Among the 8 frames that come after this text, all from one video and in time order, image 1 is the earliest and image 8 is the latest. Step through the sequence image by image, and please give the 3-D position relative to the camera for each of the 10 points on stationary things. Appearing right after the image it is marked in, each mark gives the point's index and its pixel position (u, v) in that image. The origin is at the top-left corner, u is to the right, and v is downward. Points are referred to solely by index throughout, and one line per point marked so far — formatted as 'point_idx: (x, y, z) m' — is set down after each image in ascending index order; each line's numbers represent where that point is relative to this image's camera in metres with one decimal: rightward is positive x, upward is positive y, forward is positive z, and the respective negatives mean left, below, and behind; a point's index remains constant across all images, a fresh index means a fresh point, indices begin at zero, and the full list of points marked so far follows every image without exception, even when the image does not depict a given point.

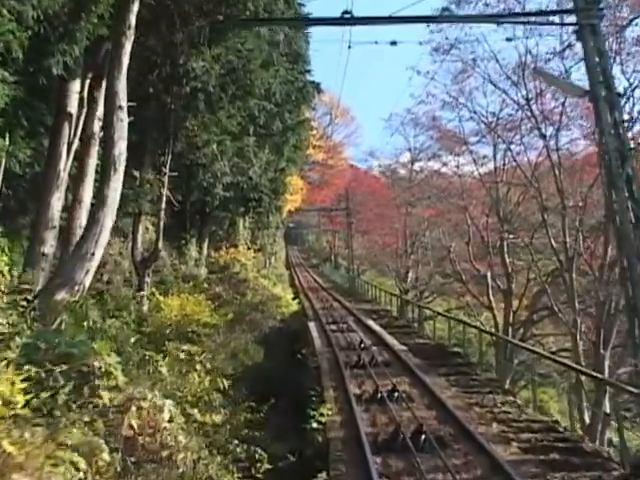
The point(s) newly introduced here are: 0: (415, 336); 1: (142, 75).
0: (+1.6, -1.7, +15.4) m
1: (-3.5, +3.2, +17.2) m
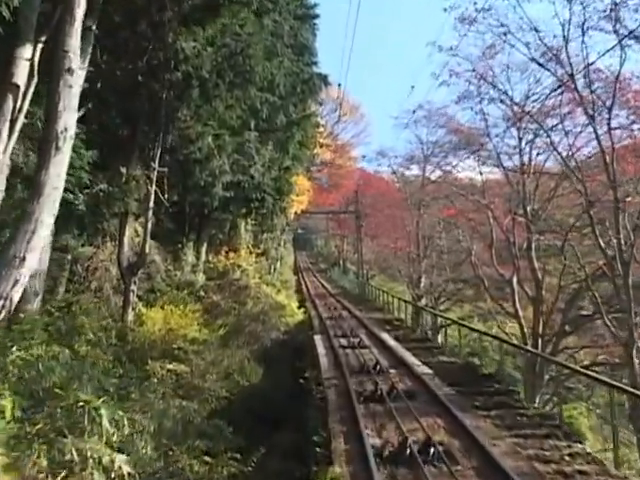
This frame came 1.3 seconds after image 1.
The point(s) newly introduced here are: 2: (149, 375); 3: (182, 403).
0: (+1.7, -1.7, +13.5) m
1: (-3.3, +3.2, +15.4) m
2: (-2.4, -1.9, +12.2) m
3: (-1.7, -2.0, +10.8) m
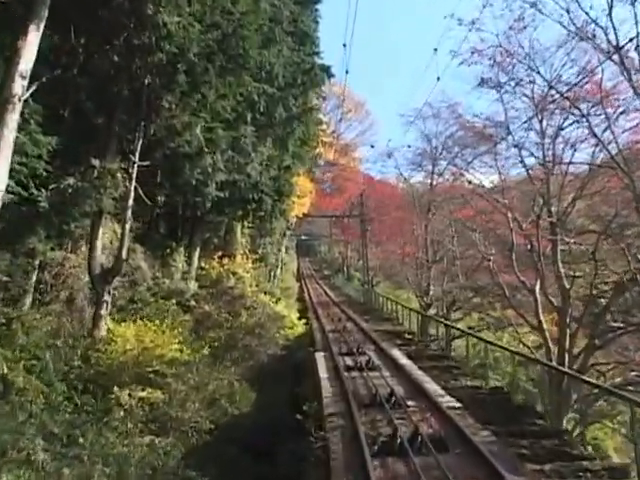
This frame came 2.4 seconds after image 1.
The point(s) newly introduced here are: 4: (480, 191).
0: (+1.8, -1.7, +11.6) m
1: (-3.3, +3.1, +13.6) m
2: (-2.4, -2.0, +10.3) m
3: (-1.7, -2.1, +8.9) m
4: (+3.2, +1.0, +18.4) m
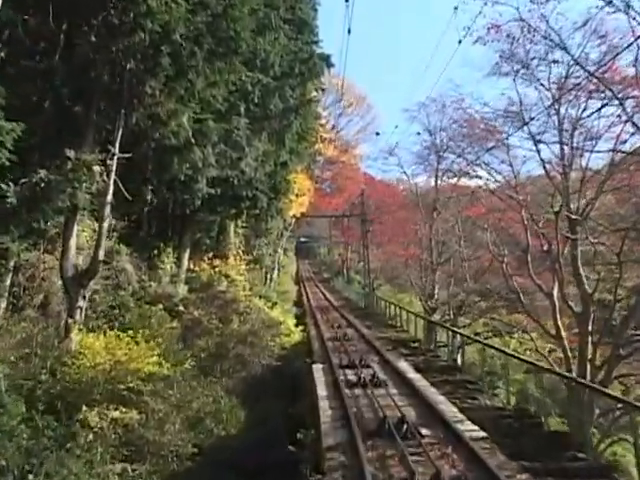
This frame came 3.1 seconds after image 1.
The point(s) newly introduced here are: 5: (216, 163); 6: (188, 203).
0: (+1.7, -1.7, +10.2) m
1: (-3.3, +3.1, +12.2) m
2: (-2.4, -1.9, +8.9) m
3: (-1.7, -2.0, +7.6) m
4: (+3.1, +1.0, +17.1) m
5: (-2.0, +1.5, +17.3) m
6: (-2.7, +0.8, +18.0) m
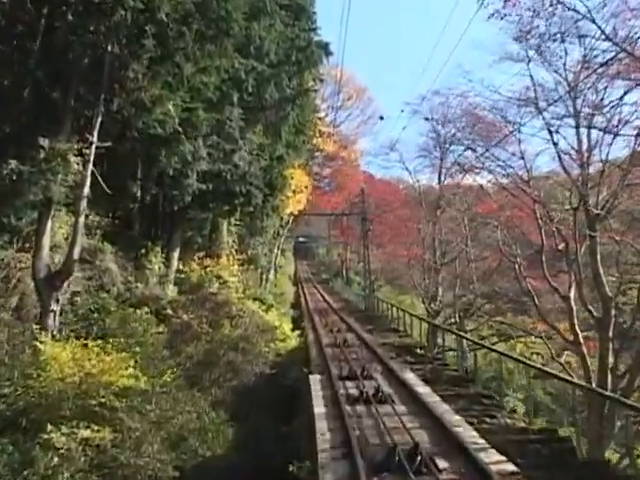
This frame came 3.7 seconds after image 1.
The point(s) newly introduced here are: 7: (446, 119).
0: (+1.7, -1.7, +9.1) m
1: (-3.4, +3.1, +11.1) m
2: (-2.5, -1.9, +7.8) m
3: (-1.8, -2.0, +6.4) m
4: (+3.1, +1.0, +16.0) m
5: (-2.1, +1.5, +16.2) m
6: (-2.7, +0.8, +16.9) m
7: (+2.7, +2.6, +19.4) m
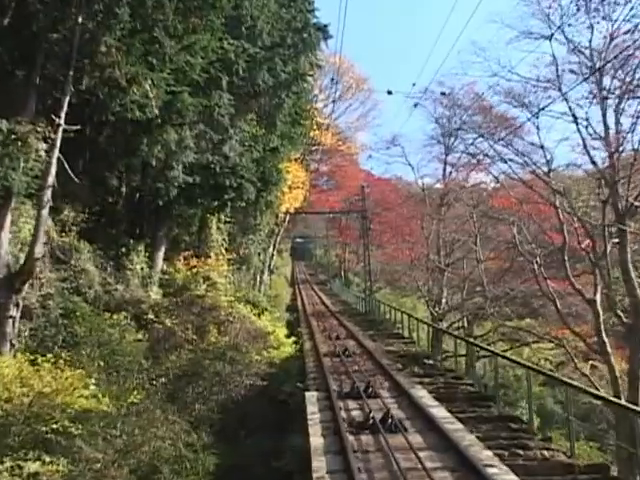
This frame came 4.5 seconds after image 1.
0: (+1.7, -1.6, +7.7) m
1: (-3.4, +3.2, +9.6) m
2: (-2.5, -1.9, +6.3) m
3: (-1.8, -1.9, +5.0) m
4: (+3.1, +1.0, +14.5) m
5: (-2.1, +1.6, +14.7) m
6: (-2.8, +0.8, +15.4) m
7: (+2.7, +2.7, +17.9) m
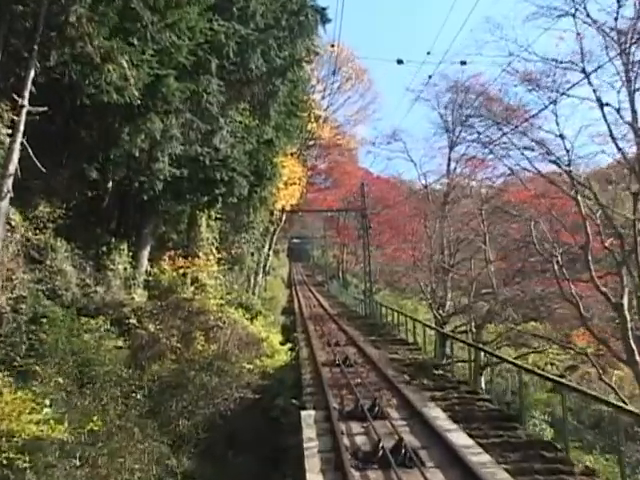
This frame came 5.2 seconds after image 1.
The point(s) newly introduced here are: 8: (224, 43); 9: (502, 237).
0: (+1.7, -1.6, +6.4) m
1: (-3.4, +3.2, +8.4) m
2: (-2.5, -1.8, +5.1) m
3: (-1.8, -1.9, +3.8) m
4: (+3.0, +1.1, +13.3) m
5: (-2.1, +1.6, +13.5) m
6: (-2.8, +0.9, +14.2) m
7: (+2.6, +2.7, +16.7) m
8: (-1.5, +3.0, +13.4) m
9: (+3.6, +0.1, +17.8) m
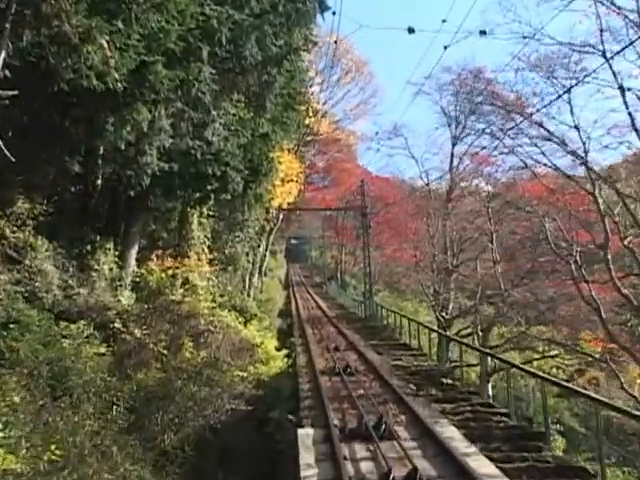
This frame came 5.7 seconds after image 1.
0: (+1.7, -1.6, +5.6) m
1: (-3.4, +3.3, +7.5) m
2: (-2.5, -1.8, +4.2) m
3: (-1.8, -1.9, +2.9) m
4: (+3.0, +1.1, +12.5) m
5: (-2.2, +1.6, +12.7) m
6: (-2.8, +0.9, +13.3) m
7: (+2.6, +2.7, +15.9) m
8: (-1.5, +3.0, +12.5) m
9: (+3.6, +0.1, +16.9) m
